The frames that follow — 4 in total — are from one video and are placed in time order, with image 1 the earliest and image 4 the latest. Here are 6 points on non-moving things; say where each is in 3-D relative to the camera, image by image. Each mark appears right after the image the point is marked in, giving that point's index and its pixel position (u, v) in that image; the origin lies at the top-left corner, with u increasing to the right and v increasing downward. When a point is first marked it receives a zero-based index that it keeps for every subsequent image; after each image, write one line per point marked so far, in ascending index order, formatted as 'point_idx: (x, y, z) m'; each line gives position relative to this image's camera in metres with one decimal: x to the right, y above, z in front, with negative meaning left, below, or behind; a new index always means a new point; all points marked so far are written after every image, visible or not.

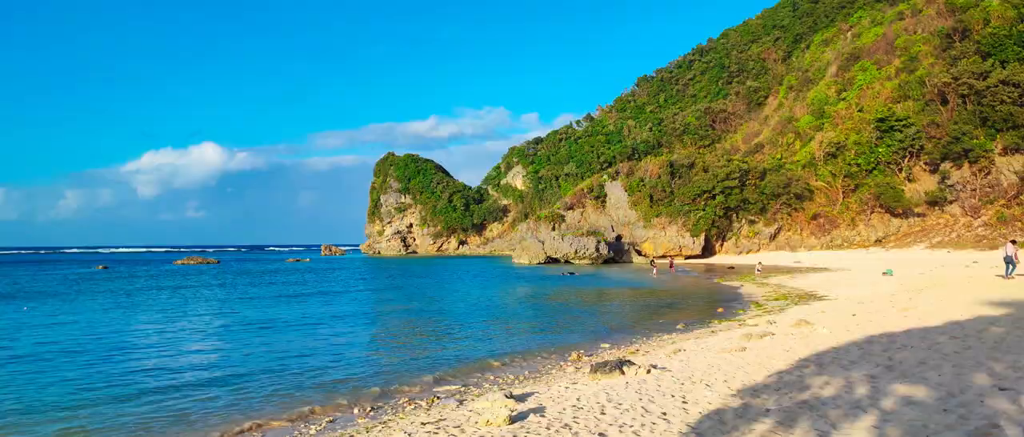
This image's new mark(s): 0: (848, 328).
0: (+7.6, -2.5, +13.7) m
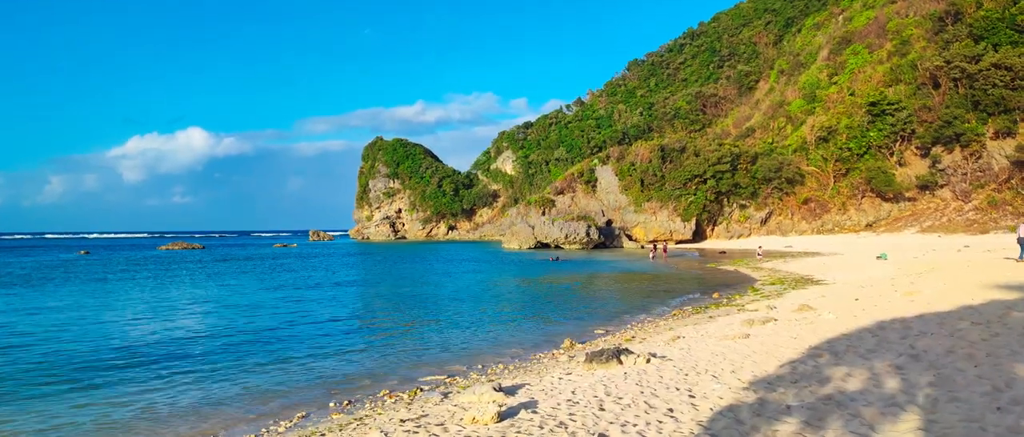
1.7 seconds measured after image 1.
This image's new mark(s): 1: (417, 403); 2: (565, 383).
0: (+7.4, -2.0, +13.0) m
1: (-1.3, -2.6, +8.5) m
2: (+0.8, -2.3, +8.6) m
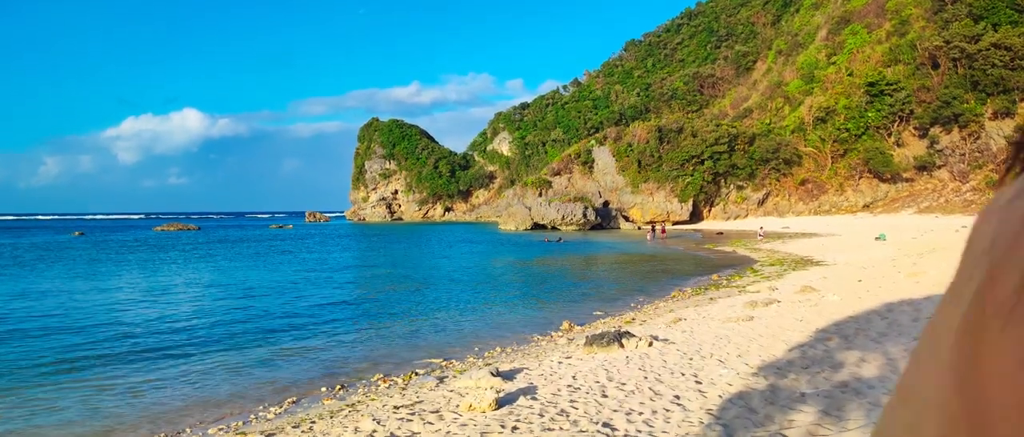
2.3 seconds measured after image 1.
0: (+7.3, -1.6, +12.7) m
1: (-1.4, -2.3, +8.2) m
2: (+0.7, -2.0, +8.3) m
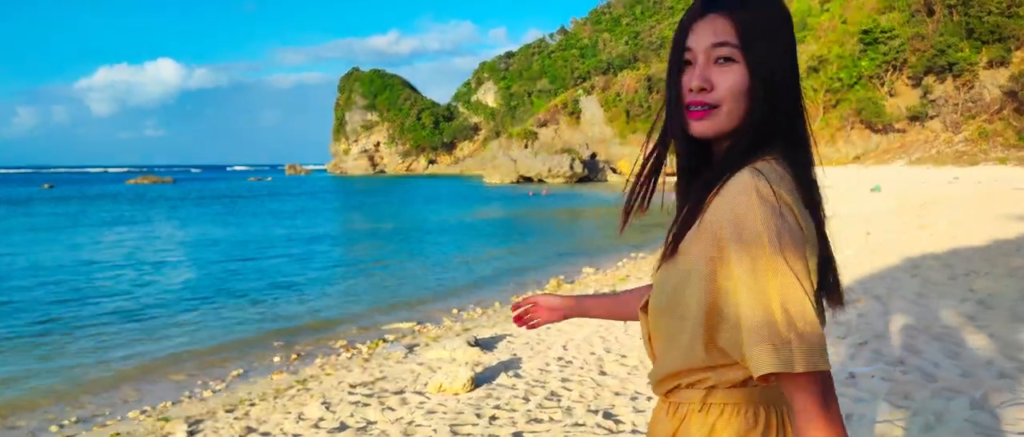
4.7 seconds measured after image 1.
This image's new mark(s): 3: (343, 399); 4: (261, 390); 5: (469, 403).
0: (+7.0, -0.6, +11.7) m
1: (-1.6, -1.7, +7.0) m
2: (+0.5, -1.4, +7.2) m
3: (-1.6, -1.7, +5.7) m
4: (-2.7, -1.8, +6.5) m
5: (-0.4, -1.6, +5.1) m
